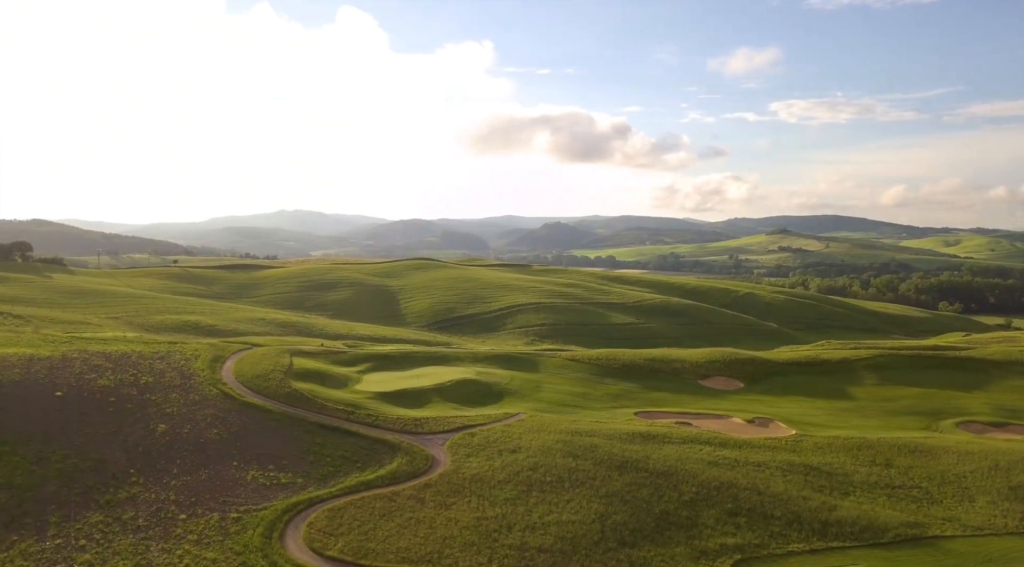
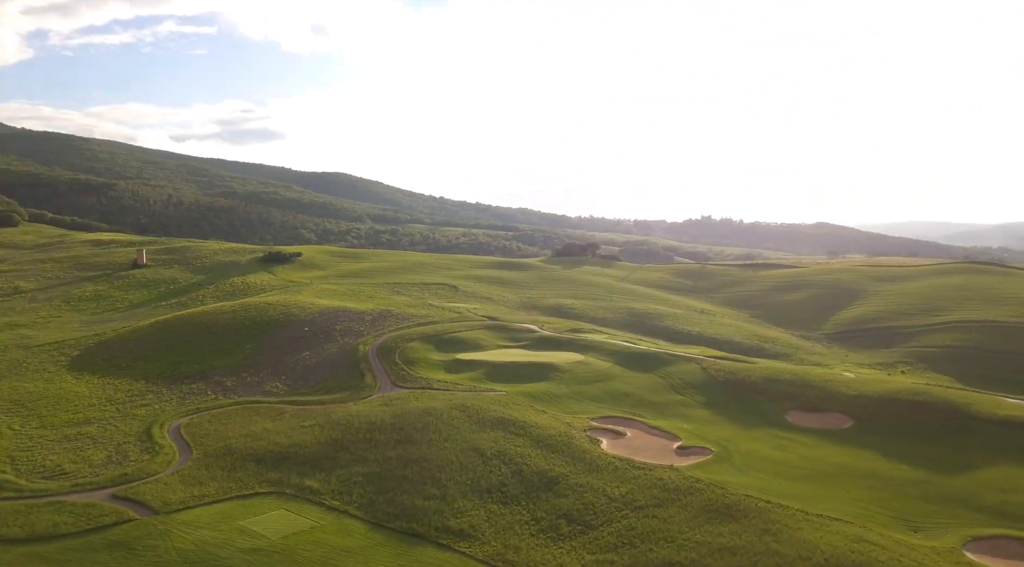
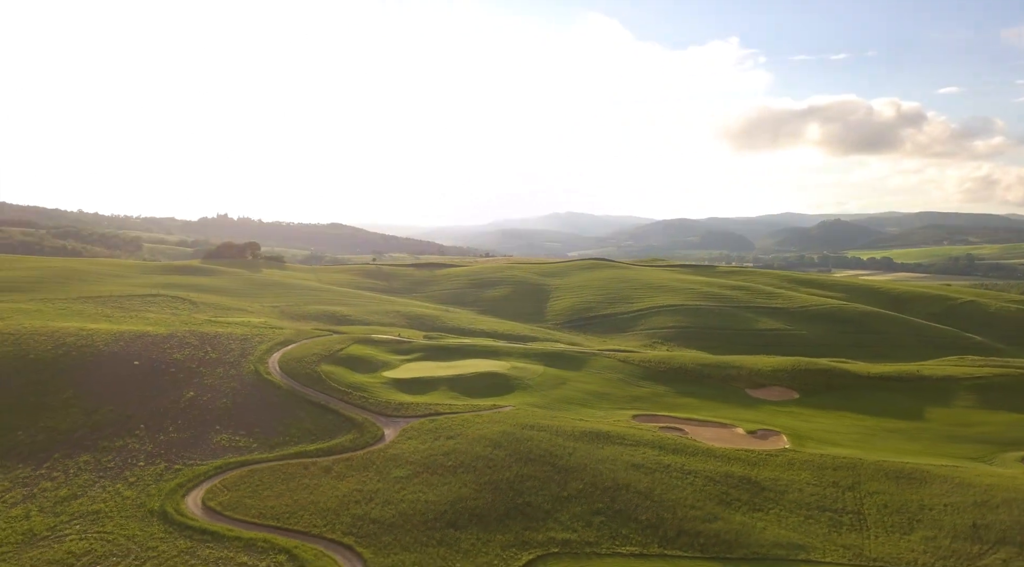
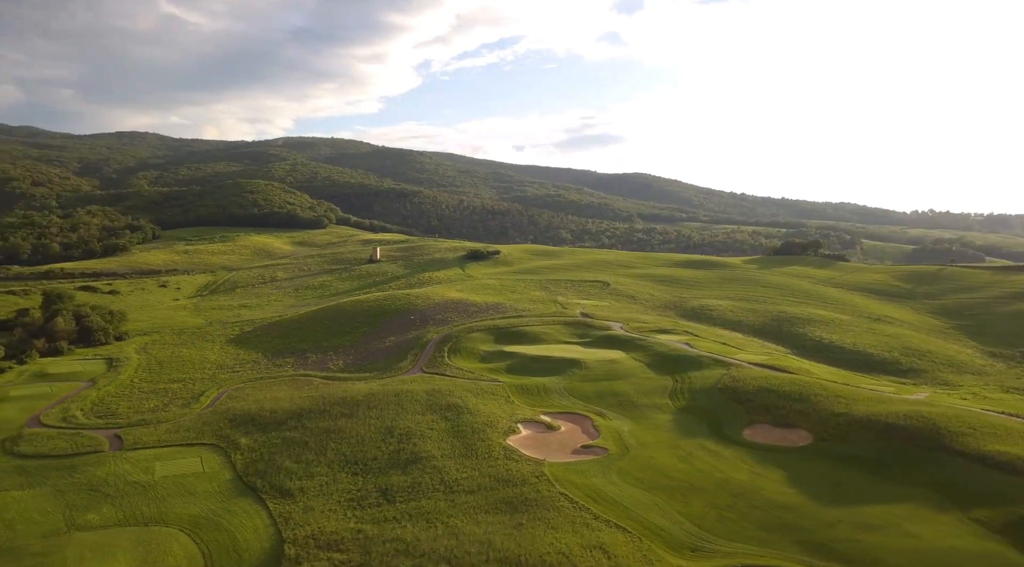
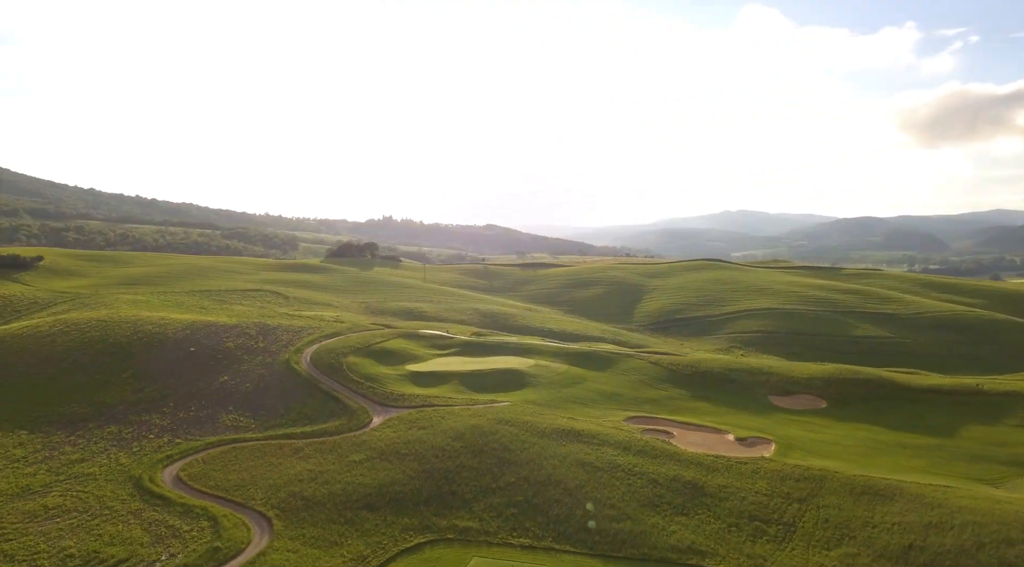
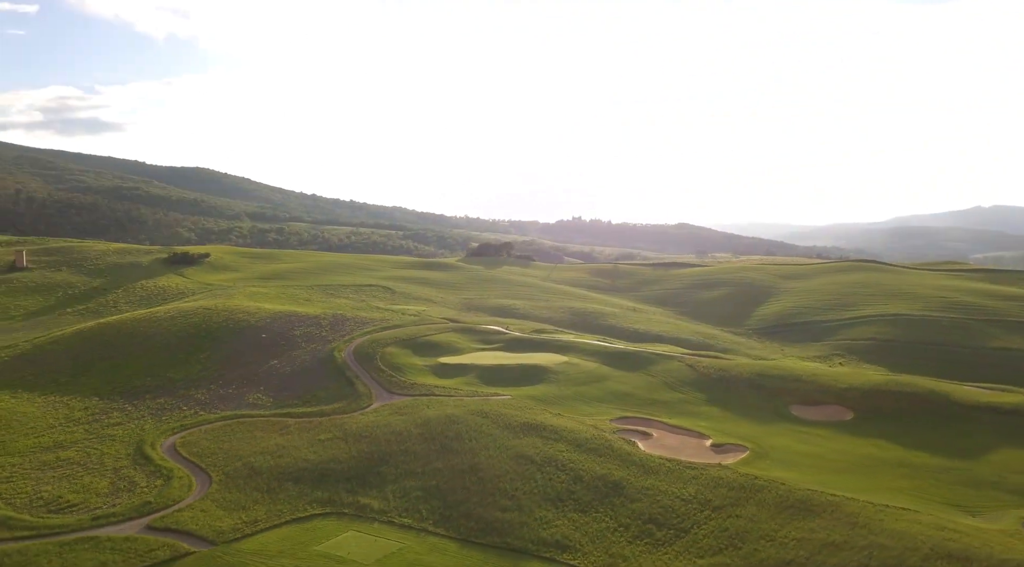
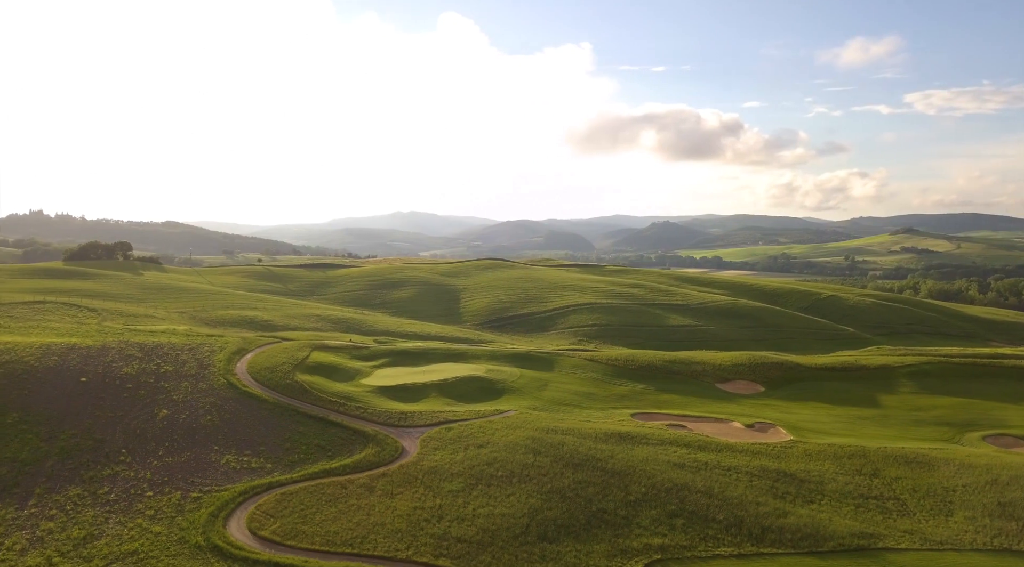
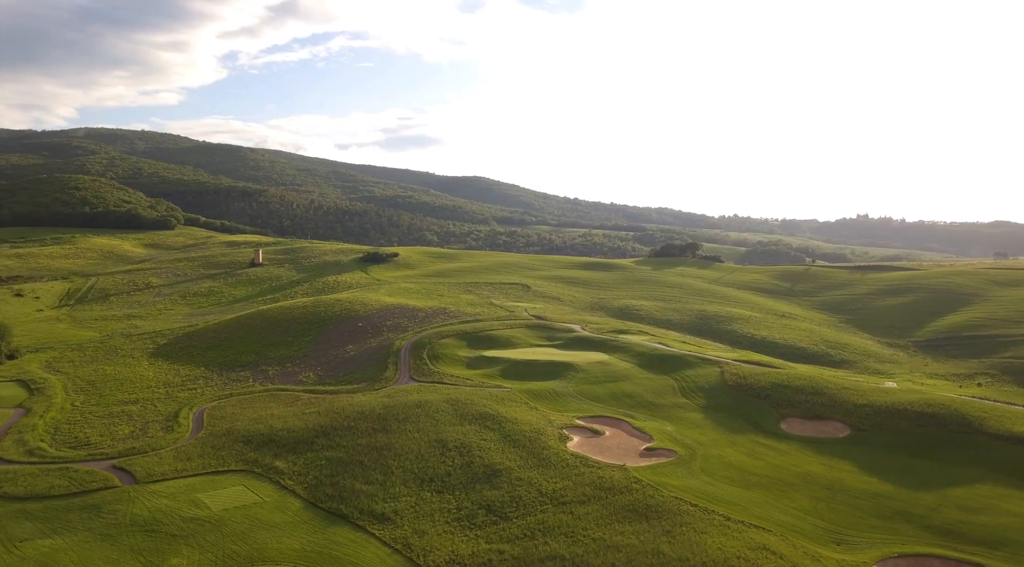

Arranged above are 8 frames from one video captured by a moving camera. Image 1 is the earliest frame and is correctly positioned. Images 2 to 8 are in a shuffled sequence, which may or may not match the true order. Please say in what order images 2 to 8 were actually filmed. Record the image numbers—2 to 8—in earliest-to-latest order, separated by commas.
7, 3, 5, 6, 2, 8, 4
